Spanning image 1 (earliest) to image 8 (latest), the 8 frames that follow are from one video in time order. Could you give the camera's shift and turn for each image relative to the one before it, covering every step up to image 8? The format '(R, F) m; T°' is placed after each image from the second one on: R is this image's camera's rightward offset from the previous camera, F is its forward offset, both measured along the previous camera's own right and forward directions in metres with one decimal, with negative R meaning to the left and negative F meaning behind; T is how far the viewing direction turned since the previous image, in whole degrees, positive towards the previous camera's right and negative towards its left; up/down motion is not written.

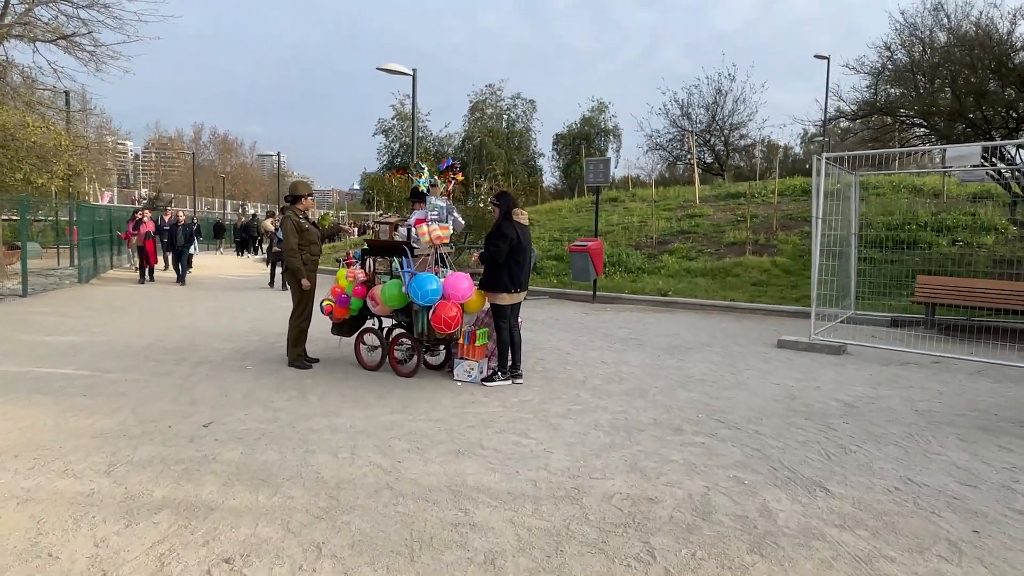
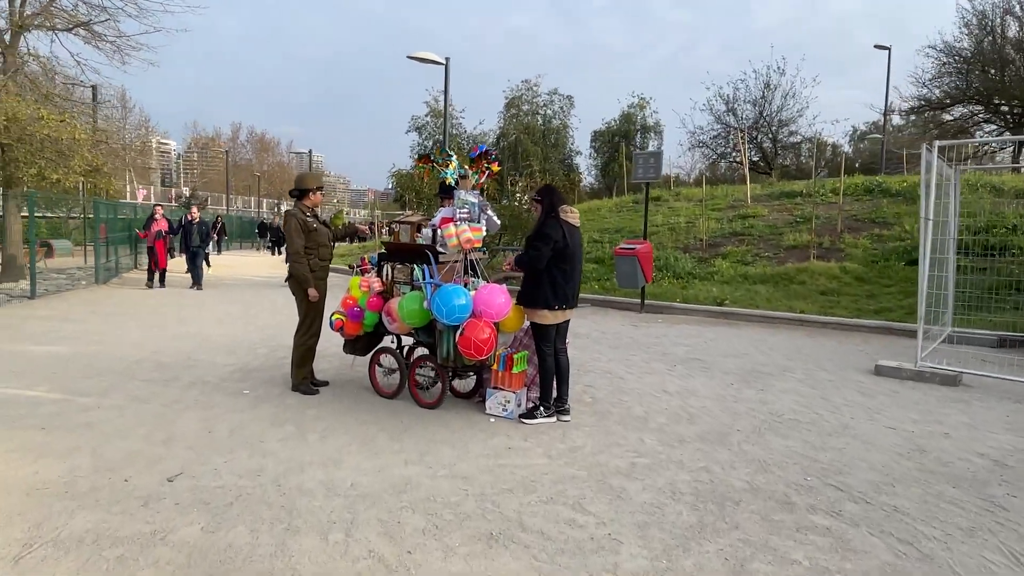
(-0.1, +1.2) m; -3°
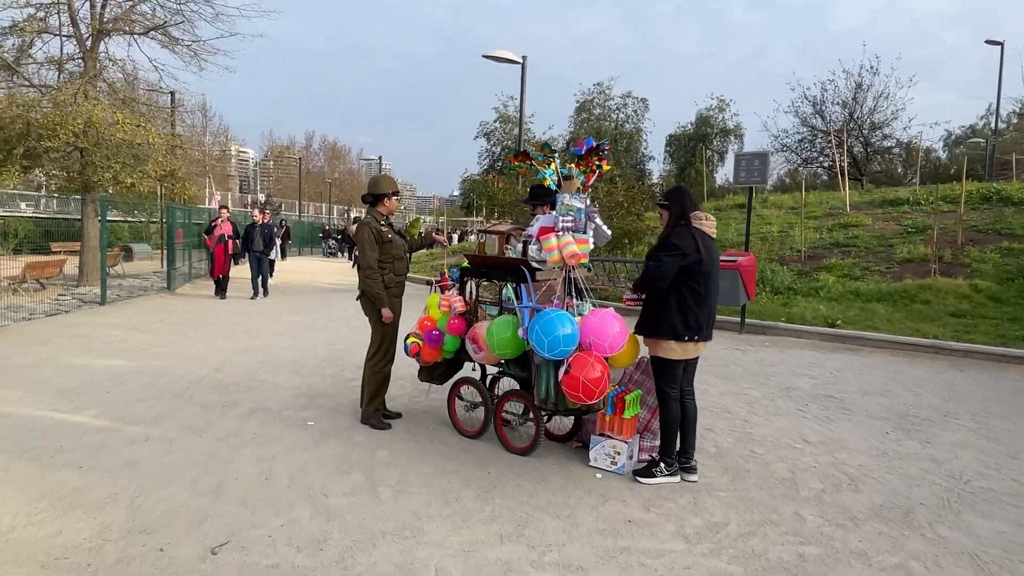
(-0.3, +0.9) m; -5°
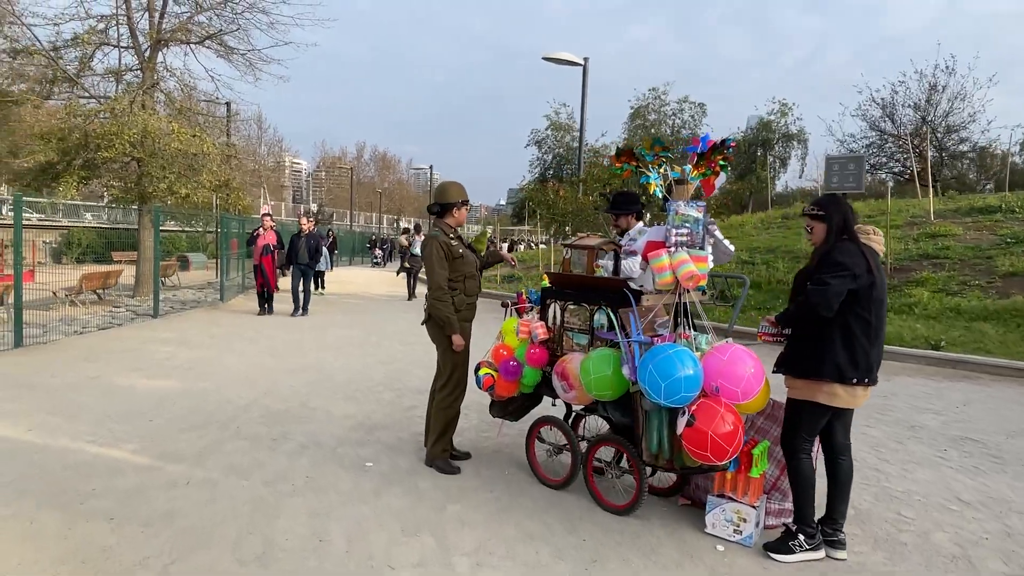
(-0.3, +0.7) m; -4°
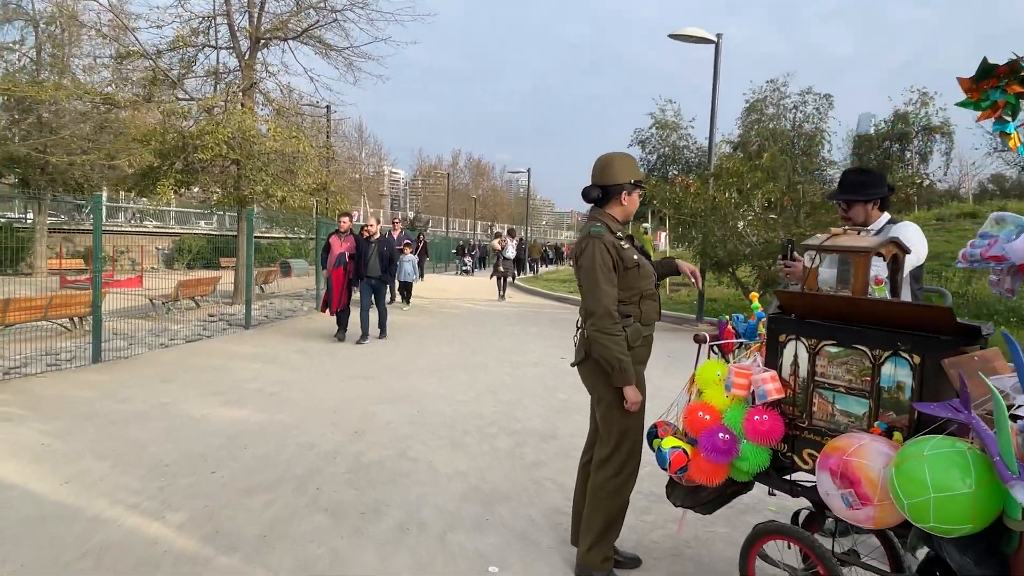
(-0.5, +1.5) m; -8°
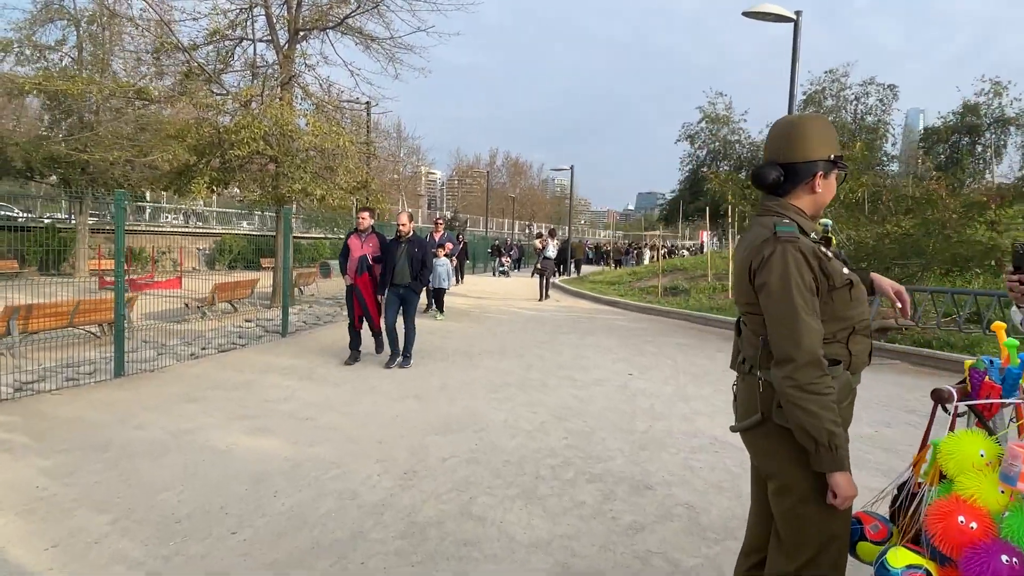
(-0.3, +1.0) m; -3°
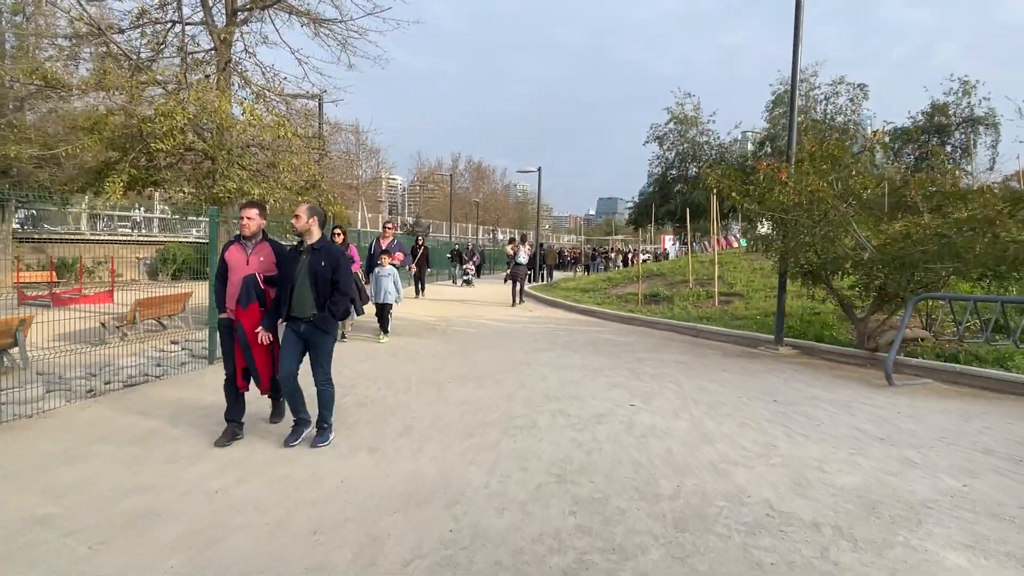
(-0.1, +1.4) m; +3°
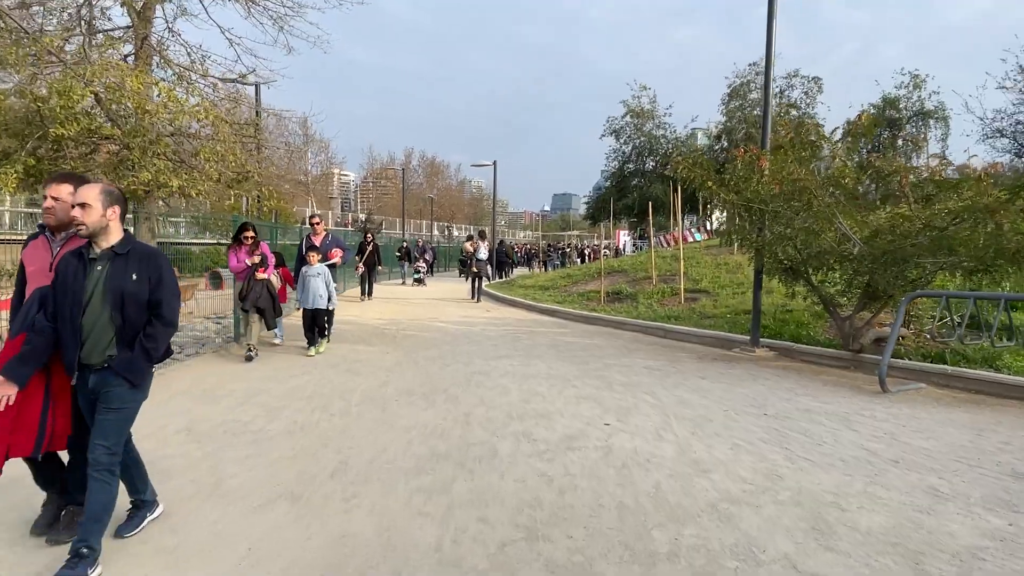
(0.0, +0.9) m; +4°
